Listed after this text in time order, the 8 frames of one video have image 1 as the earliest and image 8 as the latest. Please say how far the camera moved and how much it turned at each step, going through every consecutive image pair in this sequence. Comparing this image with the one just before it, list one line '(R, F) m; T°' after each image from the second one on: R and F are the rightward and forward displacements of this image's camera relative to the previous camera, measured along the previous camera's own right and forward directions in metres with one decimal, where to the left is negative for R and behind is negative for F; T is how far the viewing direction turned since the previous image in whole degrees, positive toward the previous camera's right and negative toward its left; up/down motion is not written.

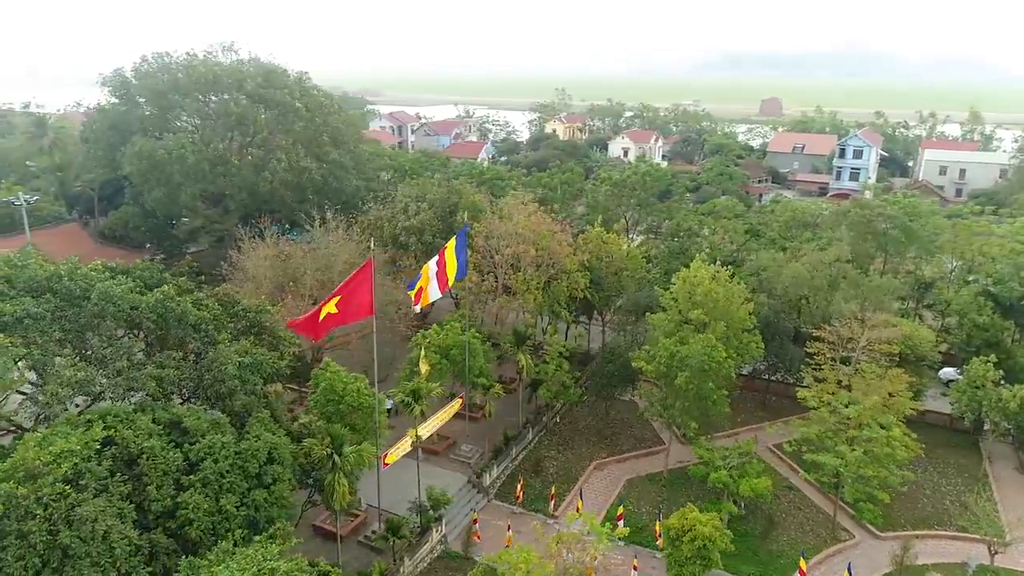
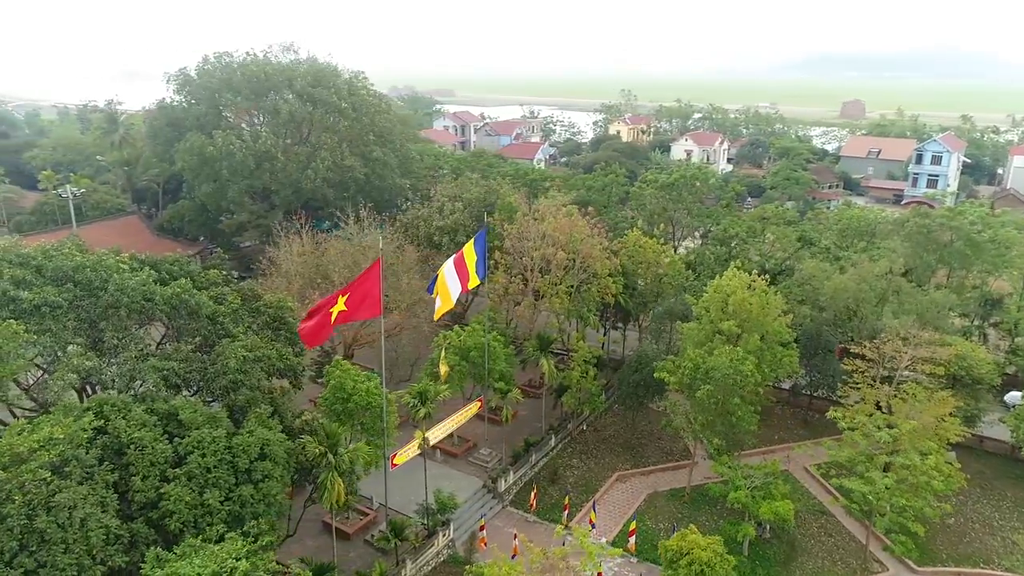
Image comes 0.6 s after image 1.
(+1.2, +0.4) m; -5°
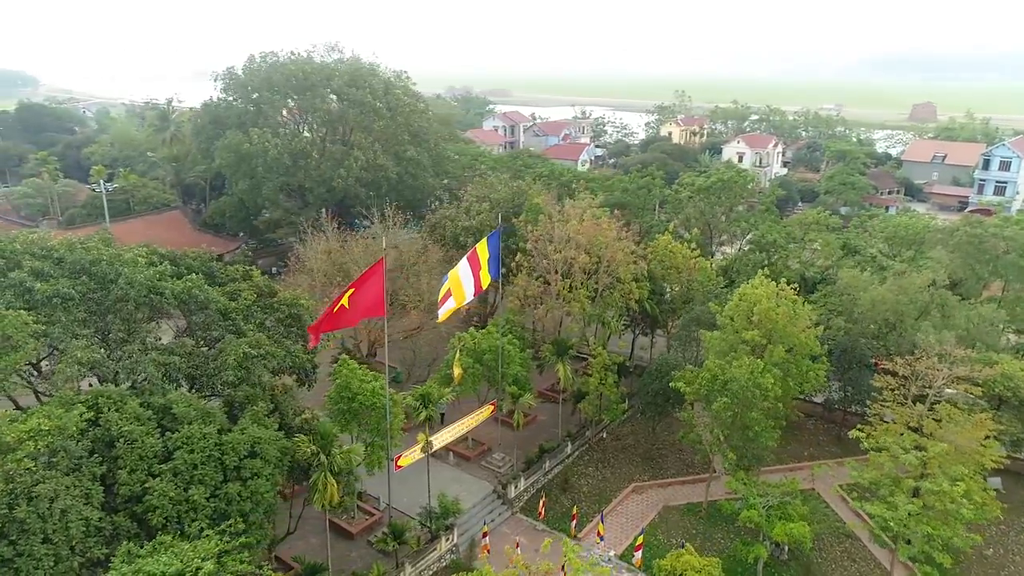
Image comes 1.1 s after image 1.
(+1.0, +0.4) m; -4°
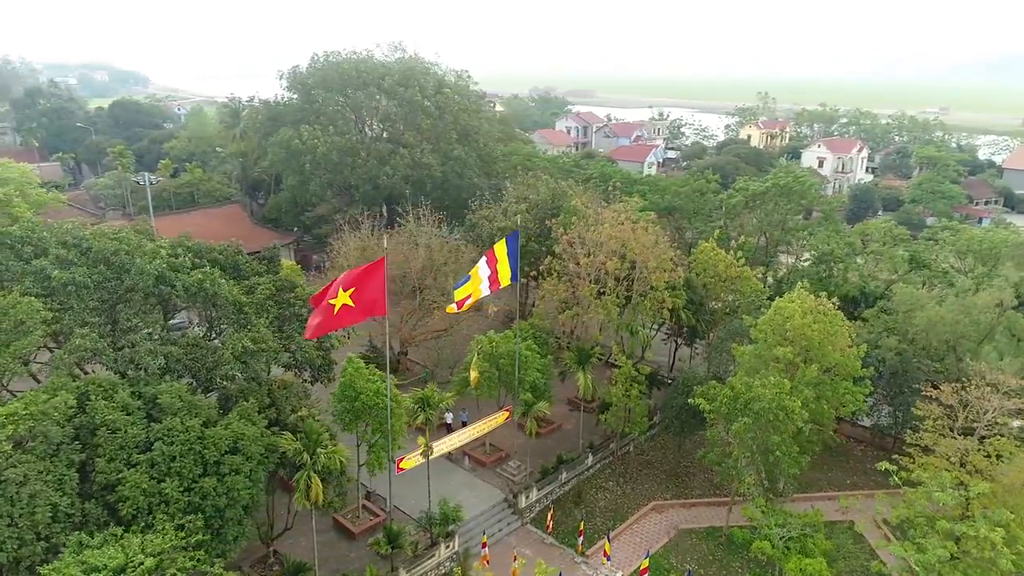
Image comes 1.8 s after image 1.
(+1.5, +0.6) m; -6°
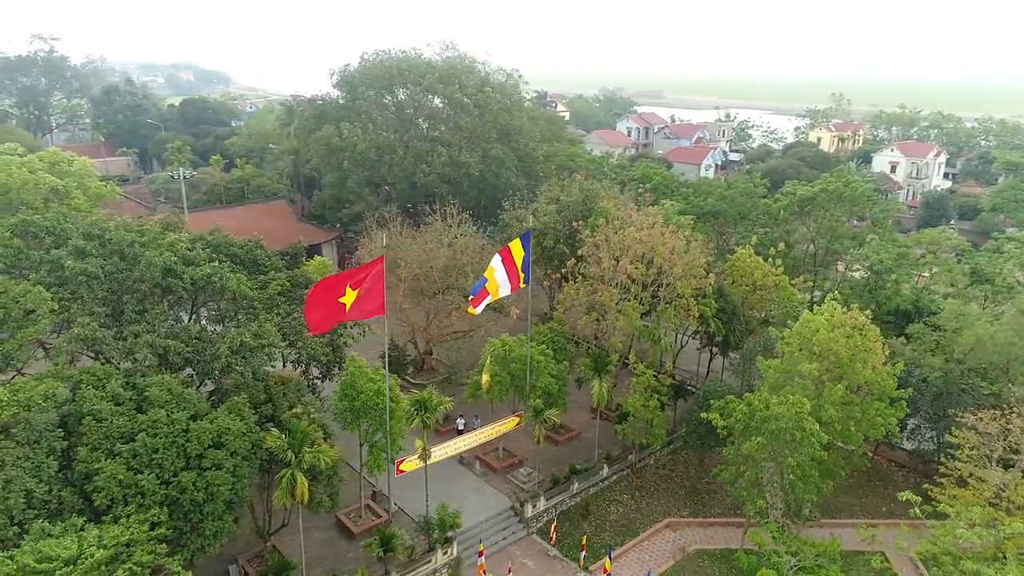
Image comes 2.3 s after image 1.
(+1.3, +0.5) m; -5°
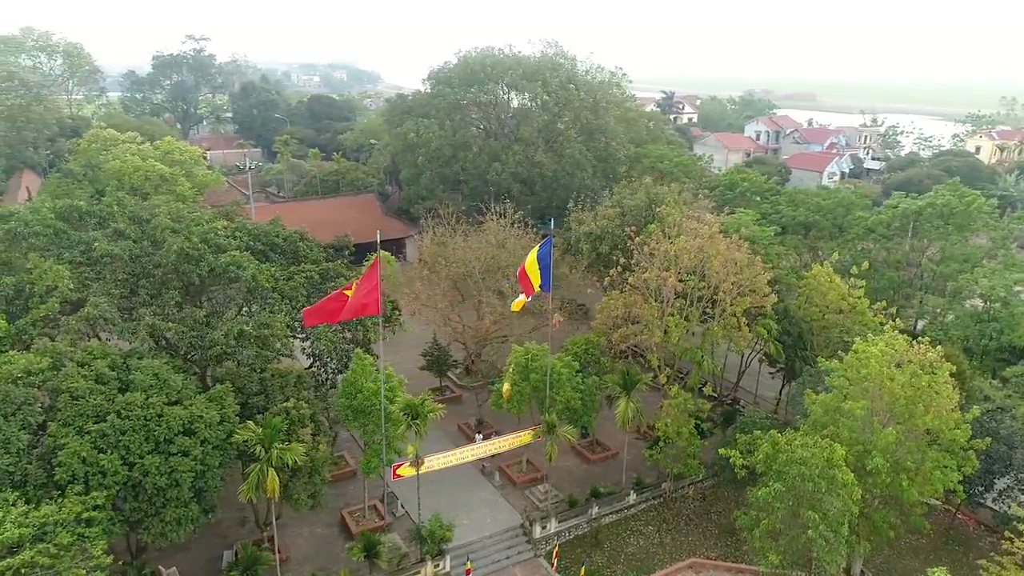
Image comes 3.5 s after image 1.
(+2.5, +1.2) m; -11°
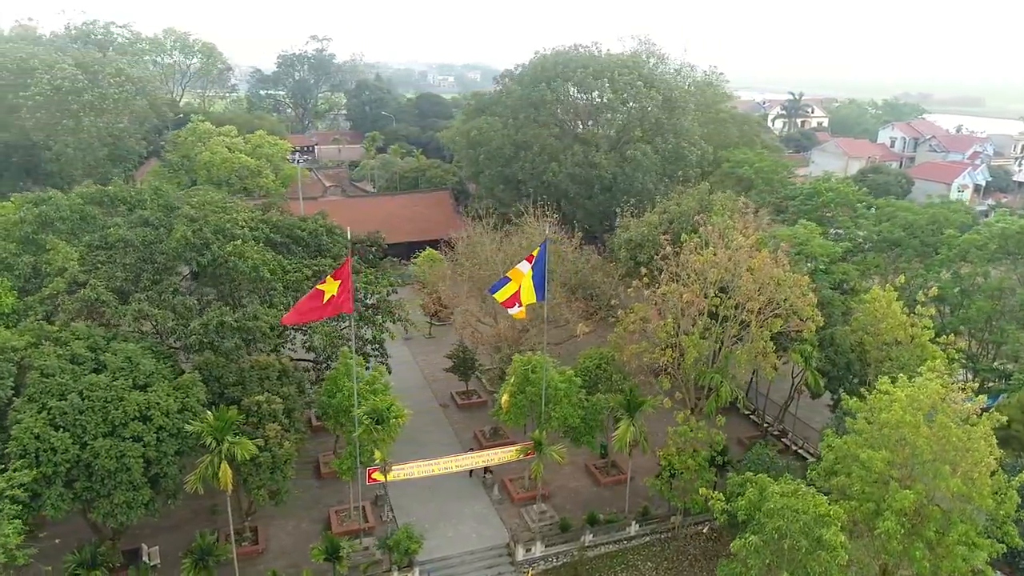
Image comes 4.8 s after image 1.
(+2.8, +1.1) m; -10°
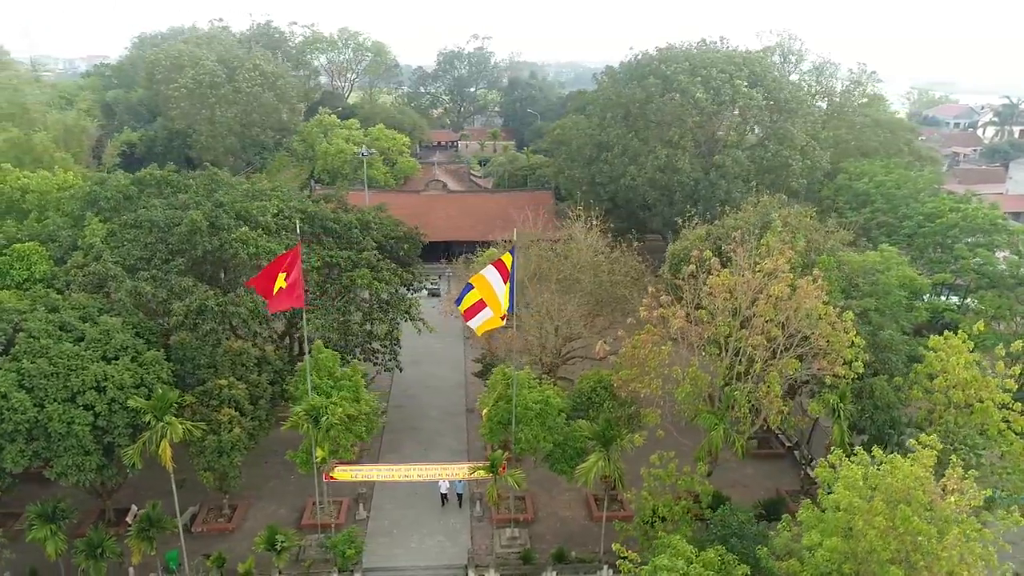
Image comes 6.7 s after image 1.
(+4.1, +1.5) m; -15°
